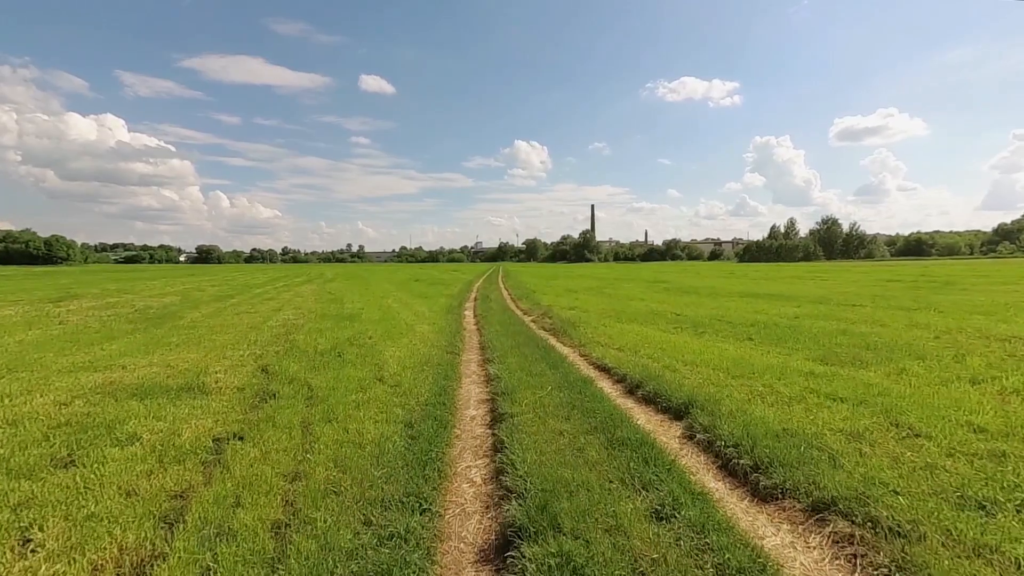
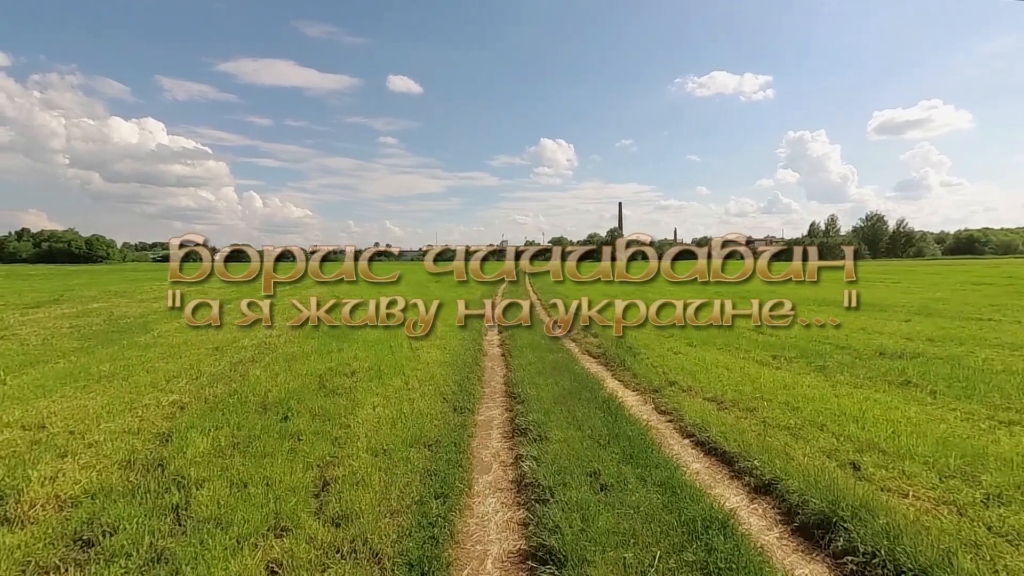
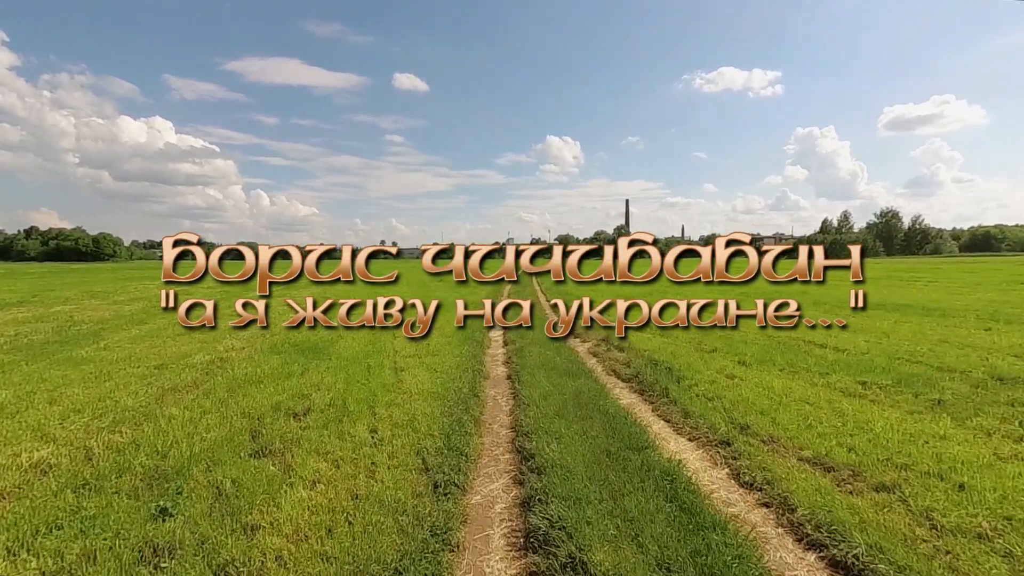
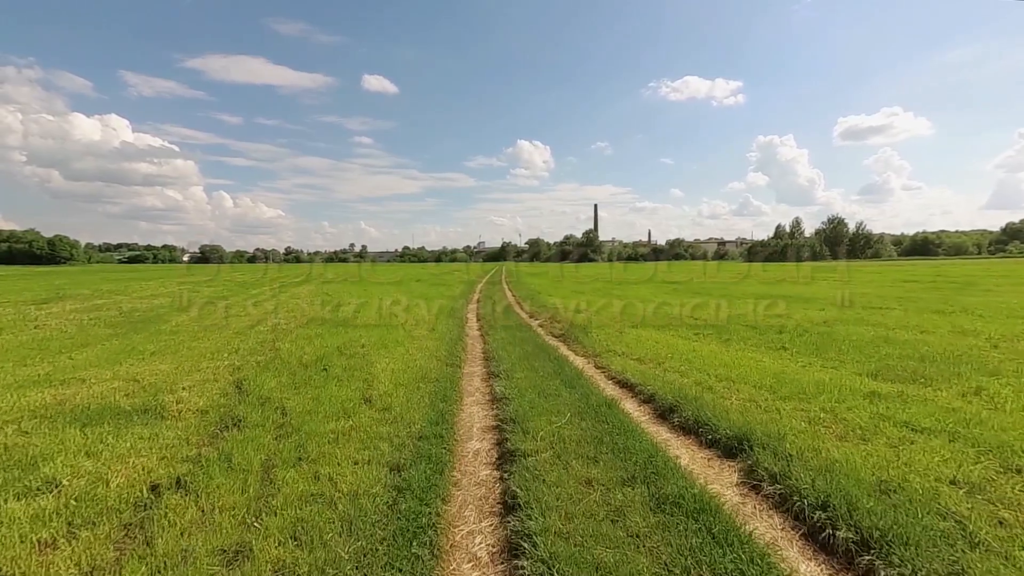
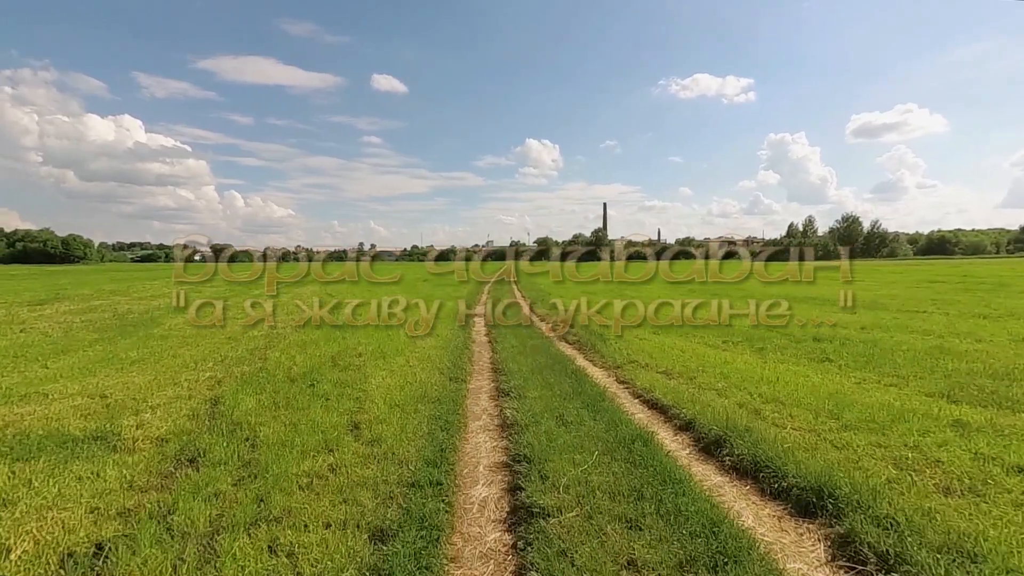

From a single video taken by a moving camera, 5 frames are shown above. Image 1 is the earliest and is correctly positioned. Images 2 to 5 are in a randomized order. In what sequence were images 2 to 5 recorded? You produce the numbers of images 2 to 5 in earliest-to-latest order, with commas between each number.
4, 5, 2, 3
